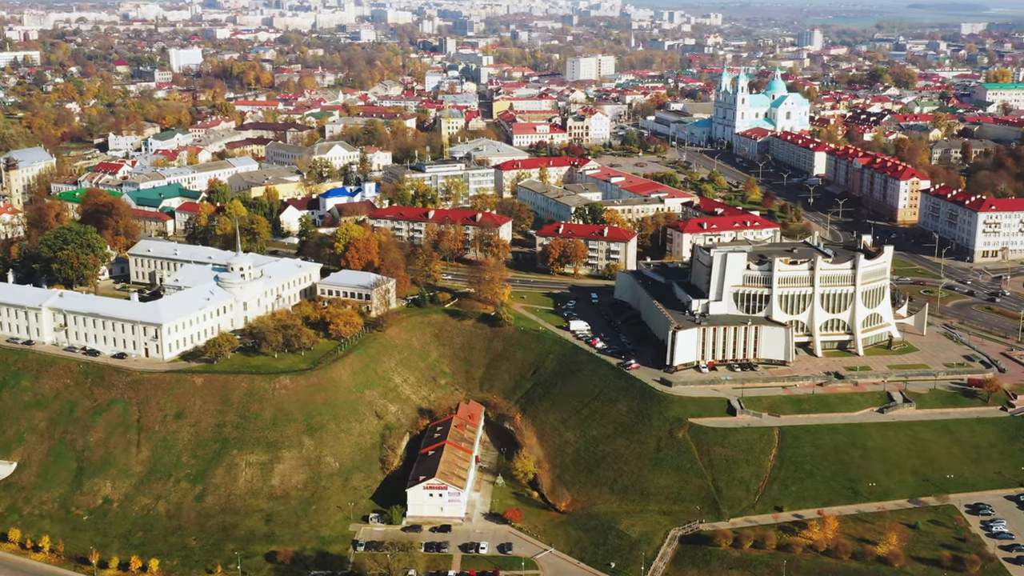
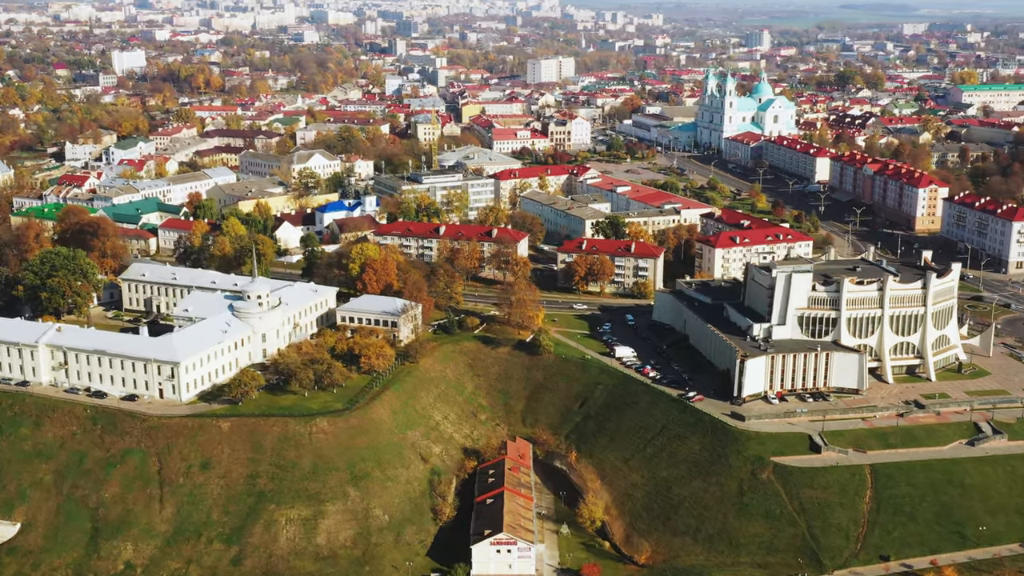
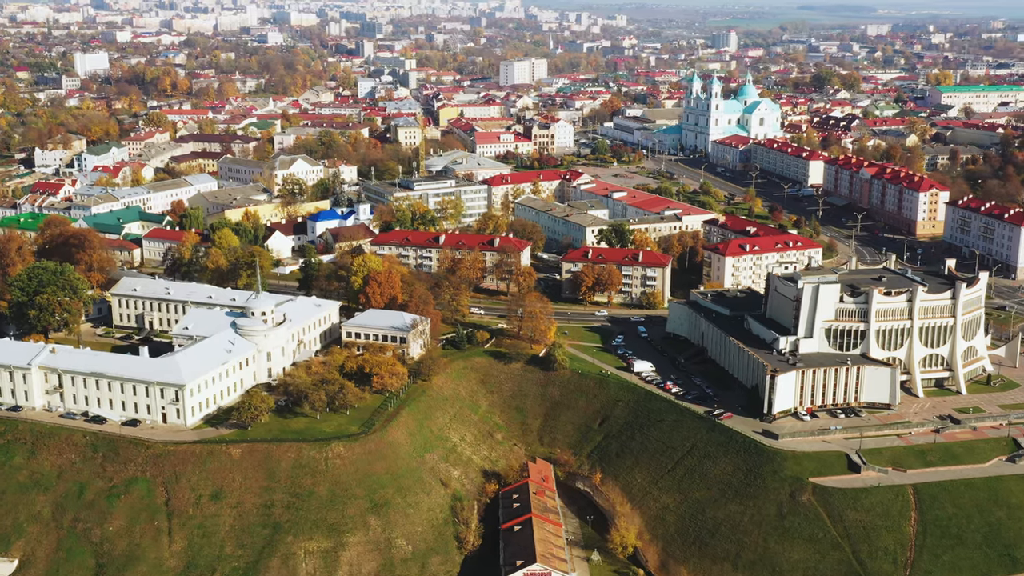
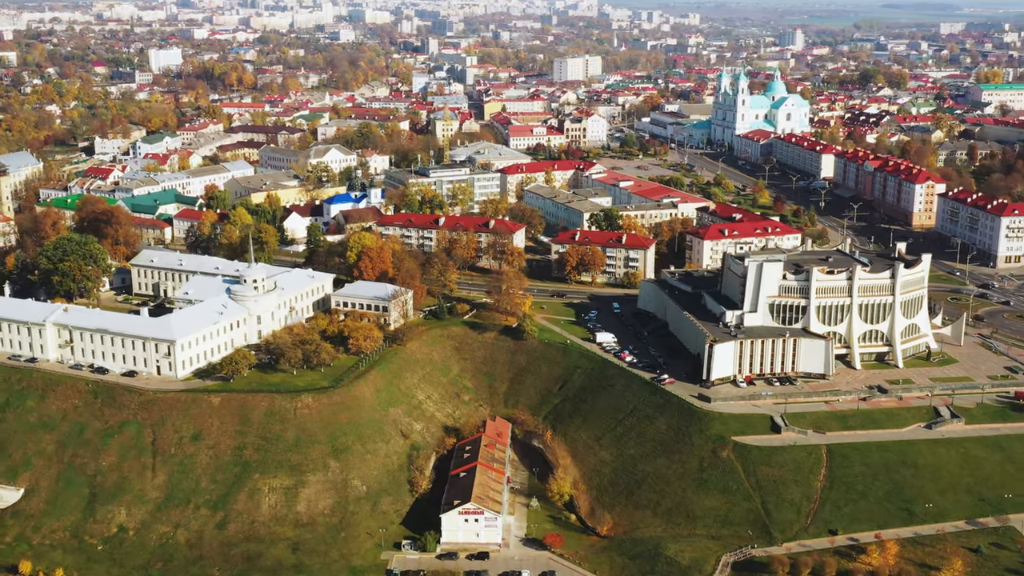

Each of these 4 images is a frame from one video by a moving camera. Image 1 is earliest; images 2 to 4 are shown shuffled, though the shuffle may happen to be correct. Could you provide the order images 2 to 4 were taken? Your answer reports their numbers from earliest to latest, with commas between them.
4, 2, 3
